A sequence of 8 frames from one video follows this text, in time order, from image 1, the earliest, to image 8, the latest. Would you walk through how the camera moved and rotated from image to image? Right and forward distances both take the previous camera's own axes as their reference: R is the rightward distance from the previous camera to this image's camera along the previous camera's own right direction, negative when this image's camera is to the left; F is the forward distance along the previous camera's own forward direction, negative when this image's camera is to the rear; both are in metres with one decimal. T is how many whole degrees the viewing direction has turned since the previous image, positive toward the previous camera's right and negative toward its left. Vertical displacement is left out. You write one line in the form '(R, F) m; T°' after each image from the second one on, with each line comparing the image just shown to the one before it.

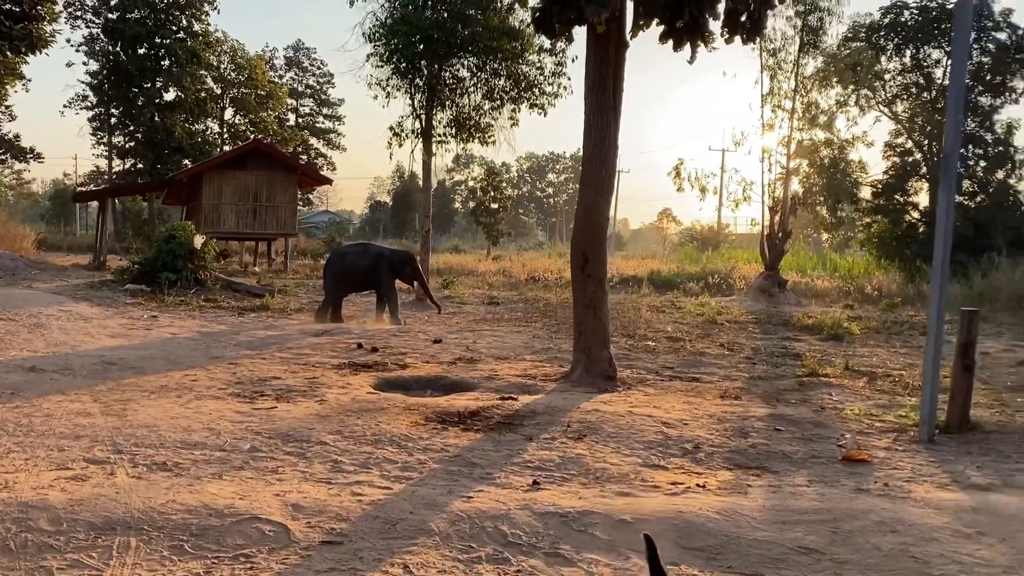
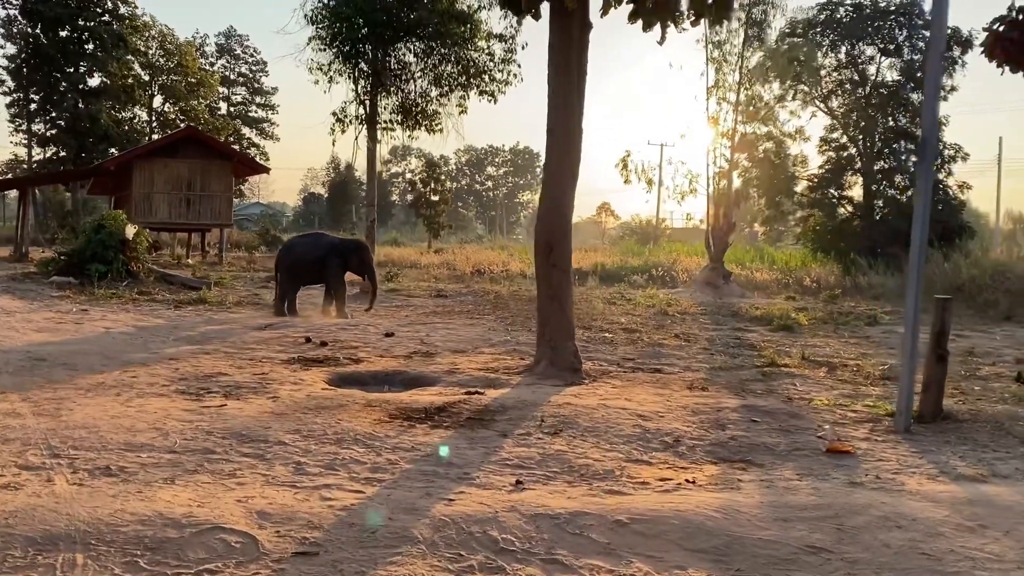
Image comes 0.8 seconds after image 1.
(-0.2, +0.3) m; +4°
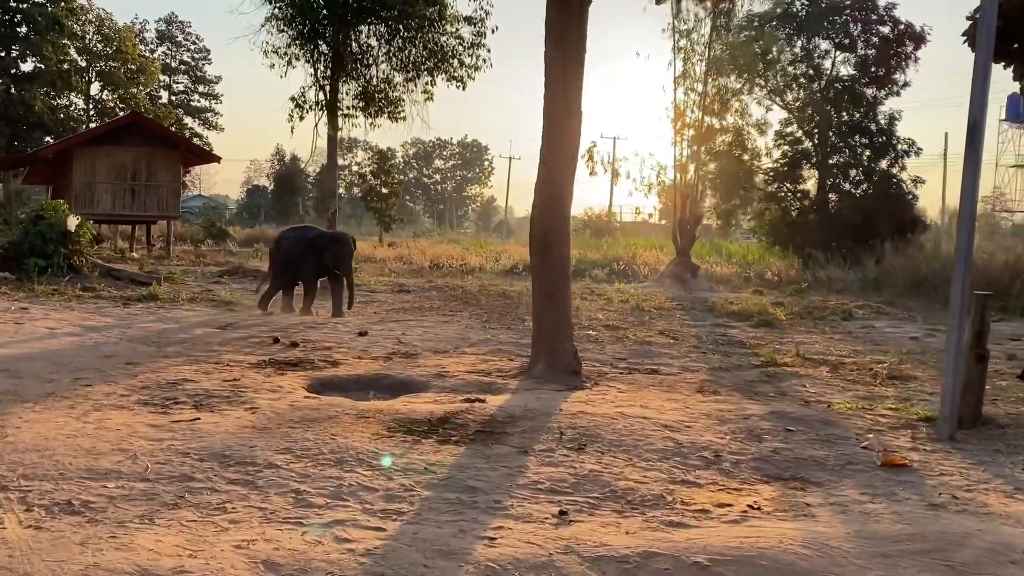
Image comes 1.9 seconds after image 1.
(-0.4, +0.6) m; +4°
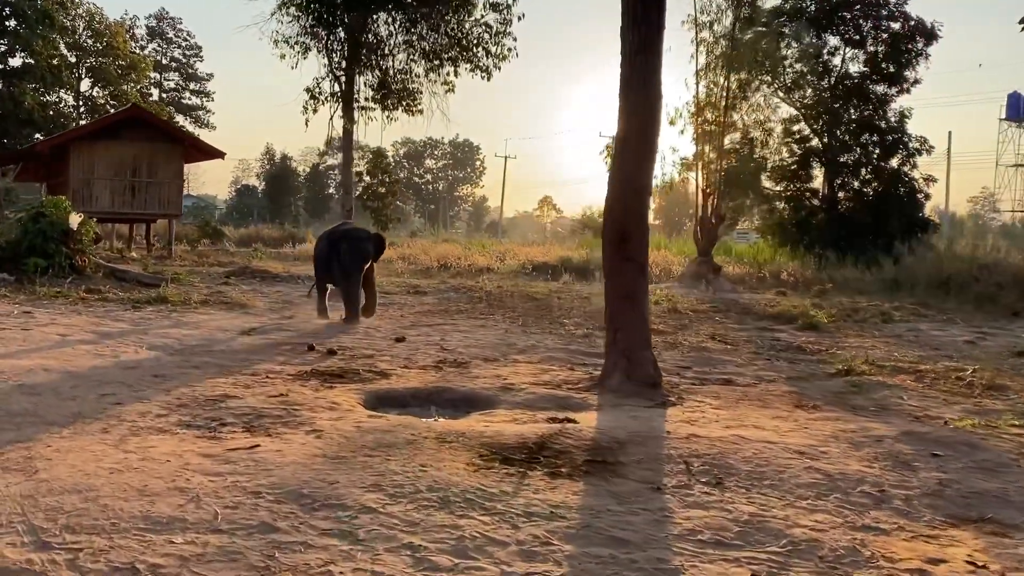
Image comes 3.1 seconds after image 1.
(-0.6, +0.7) m; +1°
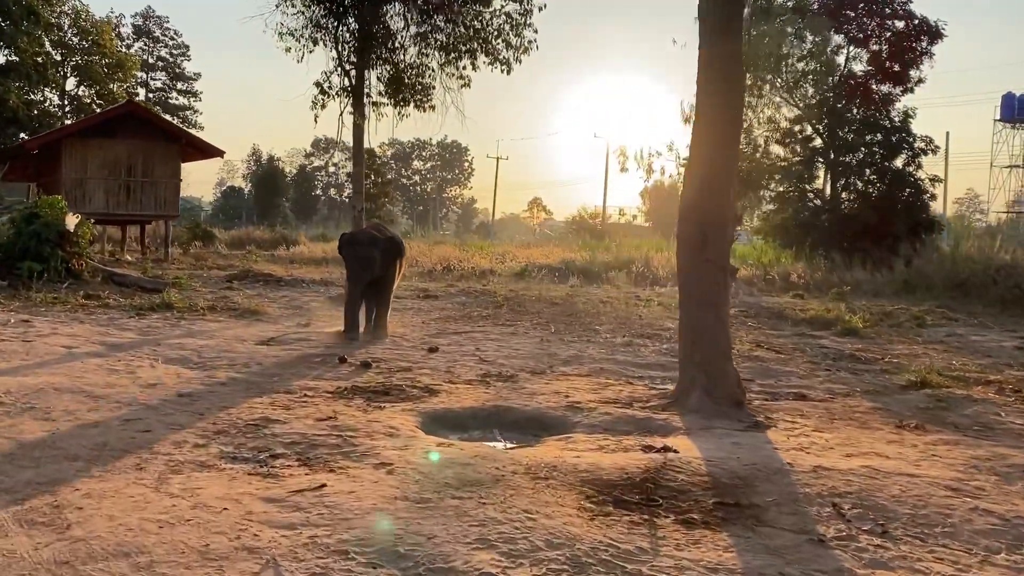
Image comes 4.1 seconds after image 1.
(-0.5, +0.7) m; +1°
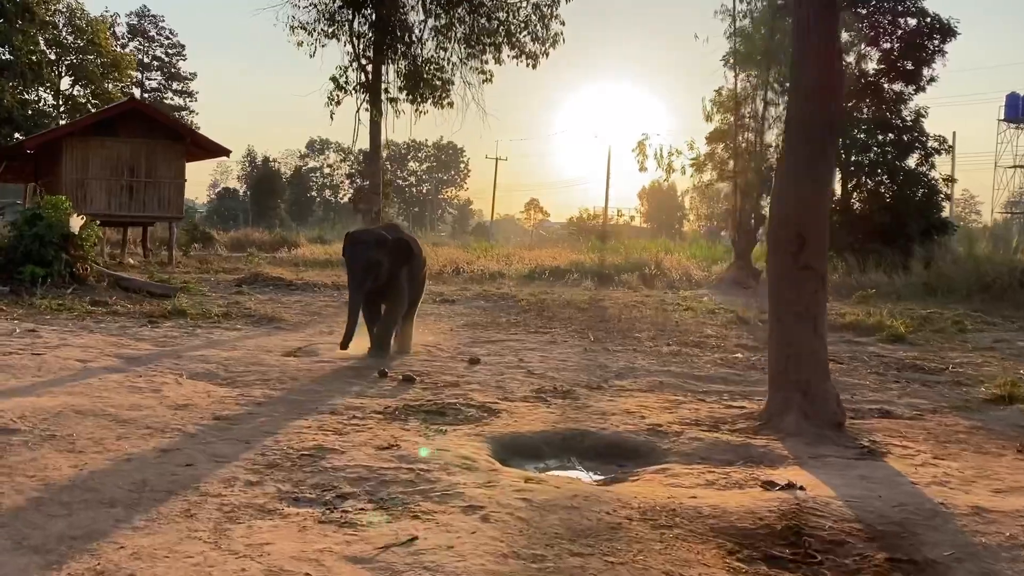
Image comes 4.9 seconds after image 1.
(-0.5, +0.6) m; 0°
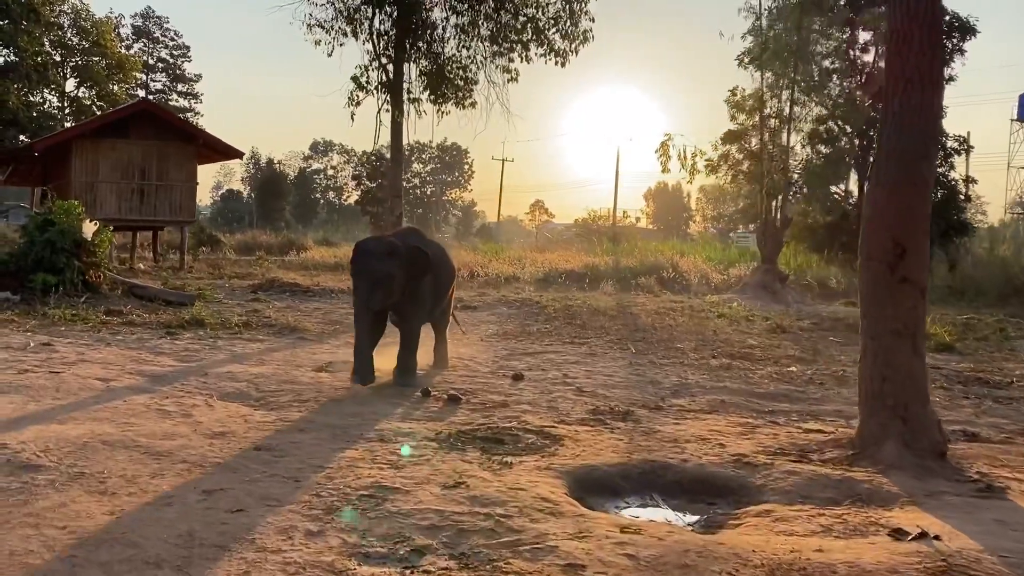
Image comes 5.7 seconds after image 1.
(-0.4, +0.5) m; 0°
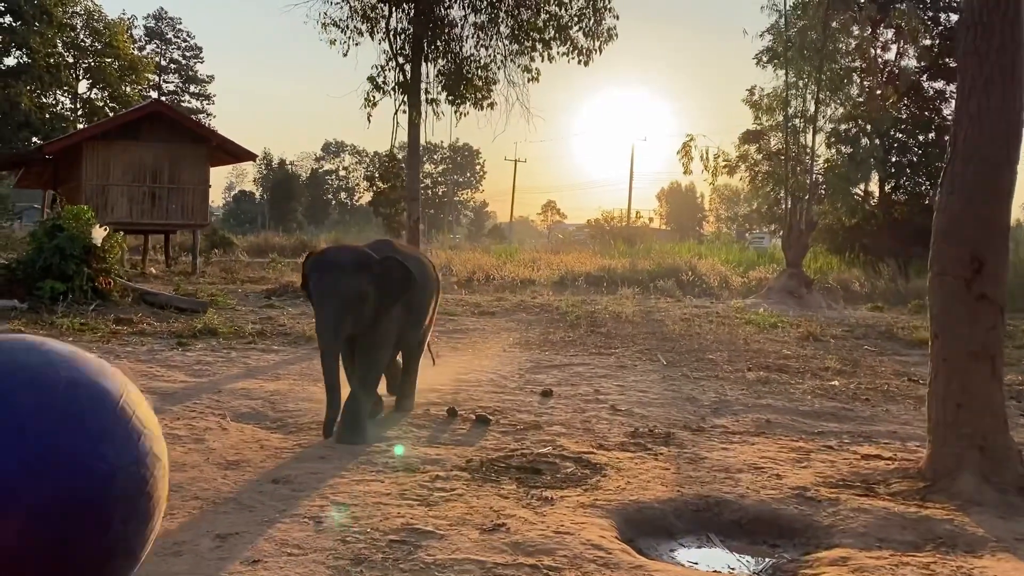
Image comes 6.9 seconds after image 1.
(-0.1, +0.4) m; -1°
